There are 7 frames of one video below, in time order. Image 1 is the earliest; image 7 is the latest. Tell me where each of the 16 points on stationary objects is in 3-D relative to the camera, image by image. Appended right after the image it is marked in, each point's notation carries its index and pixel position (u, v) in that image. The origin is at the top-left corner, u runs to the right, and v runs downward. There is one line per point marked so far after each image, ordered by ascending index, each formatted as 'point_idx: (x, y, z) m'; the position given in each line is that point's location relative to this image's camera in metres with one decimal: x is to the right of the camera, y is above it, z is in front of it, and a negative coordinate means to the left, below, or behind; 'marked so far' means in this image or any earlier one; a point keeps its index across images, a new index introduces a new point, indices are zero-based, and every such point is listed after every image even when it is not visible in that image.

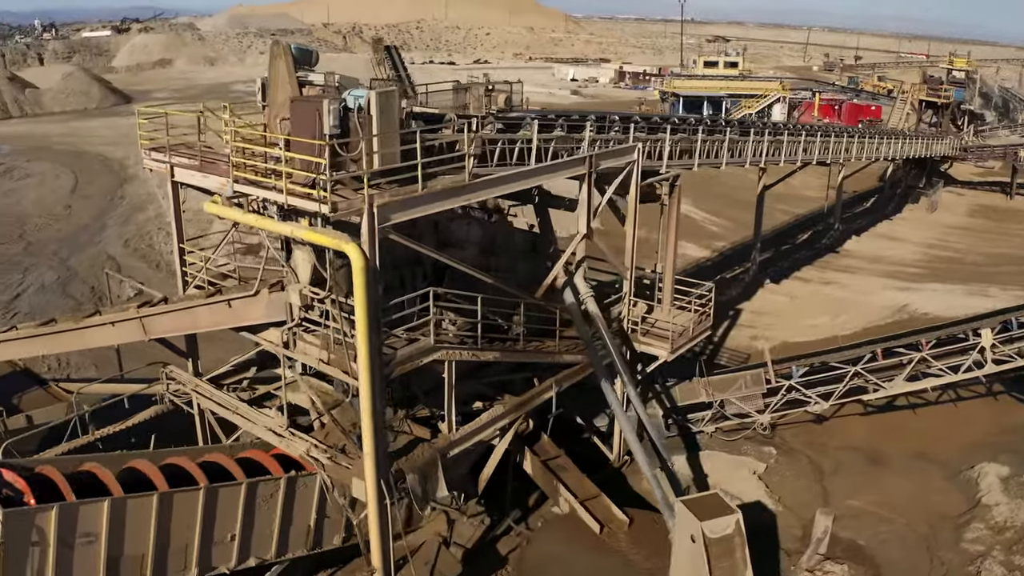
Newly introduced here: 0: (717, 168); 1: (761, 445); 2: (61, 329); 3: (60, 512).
0: (+5.0, +2.9, +18.8) m
1: (+5.8, -3.6, +17.7) m
2: (-7.6, -0.7, +12.8) m
3: (-5.4, -2.6, +9.0) m
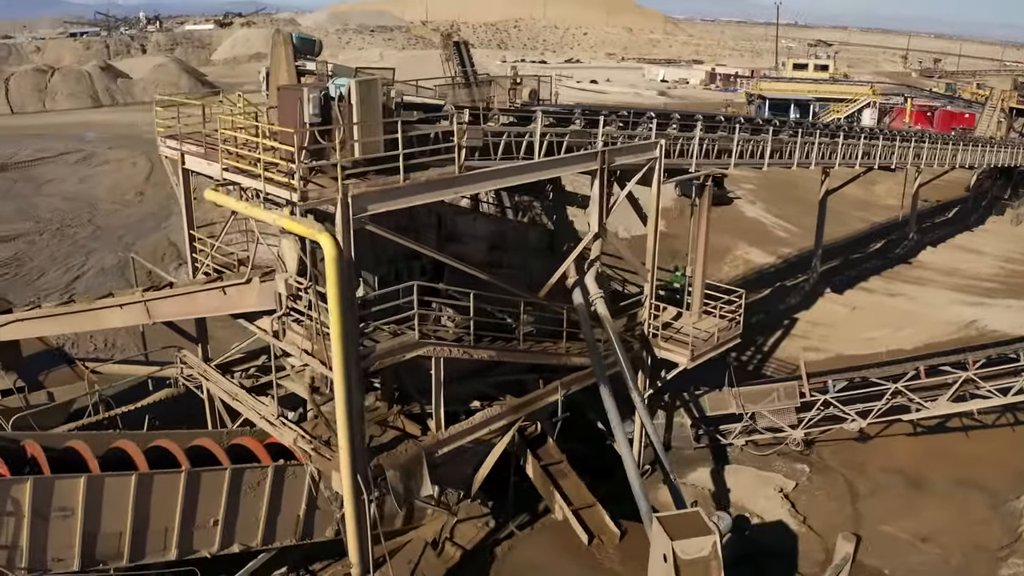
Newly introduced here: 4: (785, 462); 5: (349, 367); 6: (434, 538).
0: (+5.8, +2.8, +17.9) m
1: (+6.2, -3.8, +16.8) m
2: (-7.5, -0.4, +13.2) m
3: (-5.8, -2.3, +9.2) m
4: (+6.0, -3.8, +16.7) m
5: (-2.1, -1.0, +9.6) m
6: (-1.4, -4.2, +12.7) m
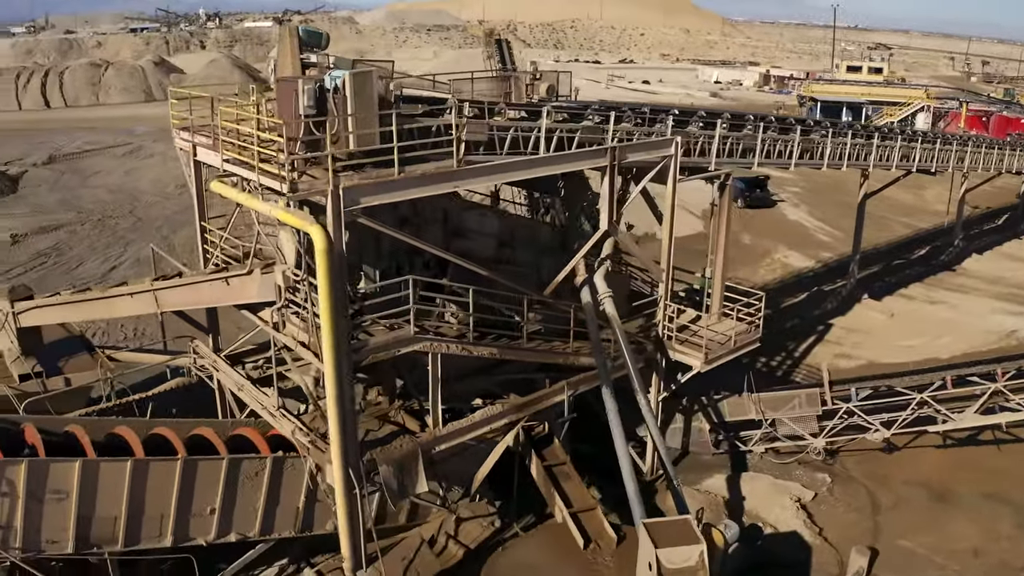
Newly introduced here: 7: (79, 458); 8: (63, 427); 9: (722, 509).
0: (+6.2, +2.7, +17.3) m
1: (+6.4, -3.9, +16.2) m
2: (-7.4, -0.2, +13.4) m
3: (-5.9, -2.2, +9.3) m
4: (+6.2, -3.9, +16.2) m
5: (-2.2, -0.9, +9.6) m
6: (-1.4, -4.1, +12.6) m
7: (-5.5, -2.1, +9.7) m
8: (-6.2, -1.9, +10.4) m
9: (+3.8, -4.1, +14.3) m
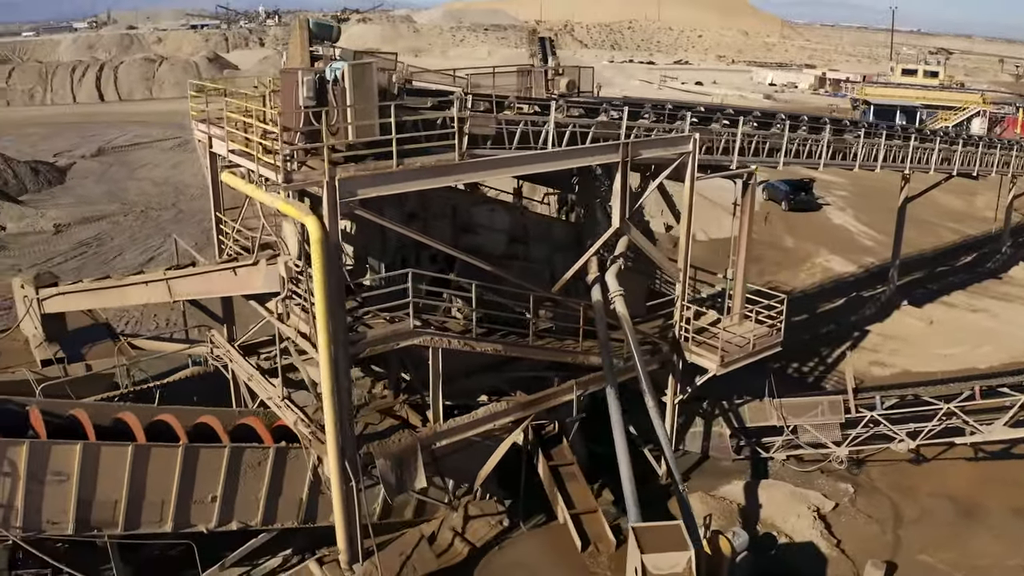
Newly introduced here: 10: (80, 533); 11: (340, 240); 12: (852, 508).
0: (+6.7, +2.6, +16.8) m
1: (+6.7, -4.0, +15.7) m
2: (-7.2, 0.0, +13.7) m
3: (-6.0, -2.0, +9.5) m
4: (+6.5, -3.9, +15.7) m
5: (-2.2, -0.8, +9.5) m
6: (-1.4, -4.0, +12.5) m
7: (-5.6, -2.0, +9.9) m
8: (-6.2, -1.7, +10.6) m
9: (+4.0, -4.1, +13.9) m
10: (-5.7, -3.2, +10.0) m
11: (-2.0, +0.6, +9.0) m
12: (+6.5, -4.2, +14.7) m
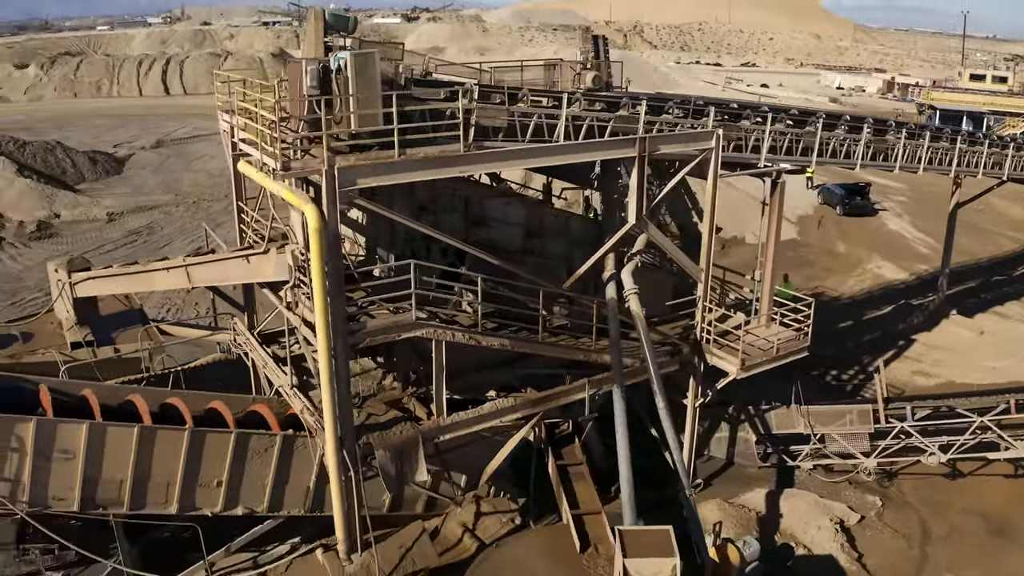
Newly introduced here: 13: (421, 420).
0: (+7.2, +2.5, +16.2) m
1: (+7.0, -4.0, +15.1) m
2: (-6.9, +0.3, +14.0) m
3: (-6.0, -1.8, +9.8) m
4: (+6.8, -4.0, +15.1) m
5: (-2.2, -0.6, +9.5) m
6: (-1.3, -3.9, +12.4) m
7: (-5.6, -1.7, +10.1) m
8: (-6.2, -1.5, +10.8) m
9: (+4.2, -4.2, +13.5) m
10: (-5.7, -3.0, +10.2) m
11: (-2.0, +0.7, +9.0) m
12: (+6.7, -4.3, +14.1) m
13: (-1.3, -1.9, +11.1) m
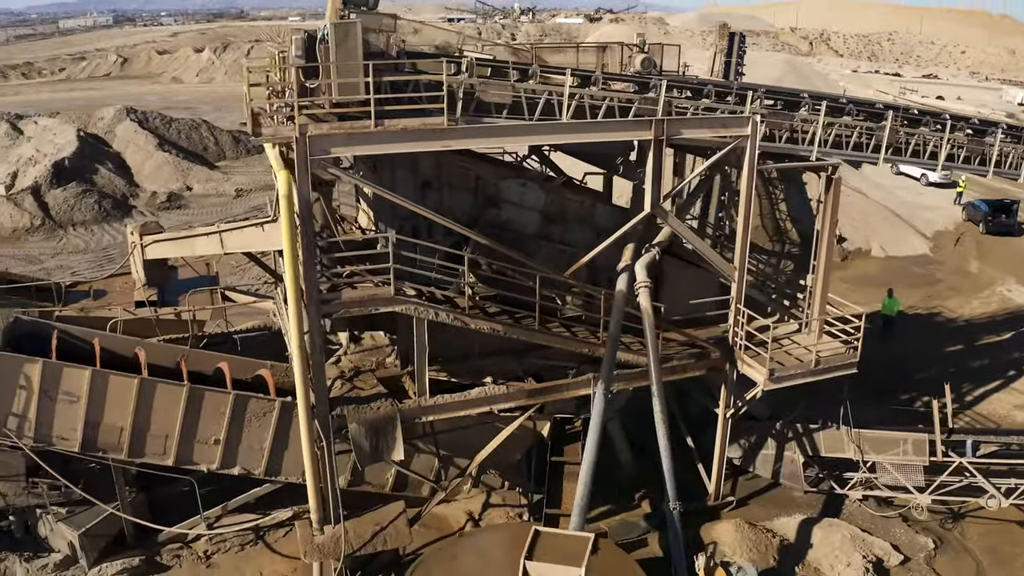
0: (+8.1, +2.2, +14.5) m
1: (+7.2, -4.3, +13.5) m
2: (-6.4, +1.0, +14.7) m
3: (-6.4, -1.1, +10.4) m
4: (+7.0, -4.3, +13.6) m
5: (-2.5, -0.3, +9.5) m
6: (-1.4, -3.6, +12.3) m
7: (-5.9, -1.1, +10.7) m
8: (-6.3, -0.8, +11.5) m
9: (+4.1, -4.2, +12.4) m
10: (-6.0, -2.3, +10.9) m
11: (-2.4, +1.1, +9.0) m
12: (+6.7, -4.6, +12.6) m
13: (-1.5, -1.6, +10.9) m
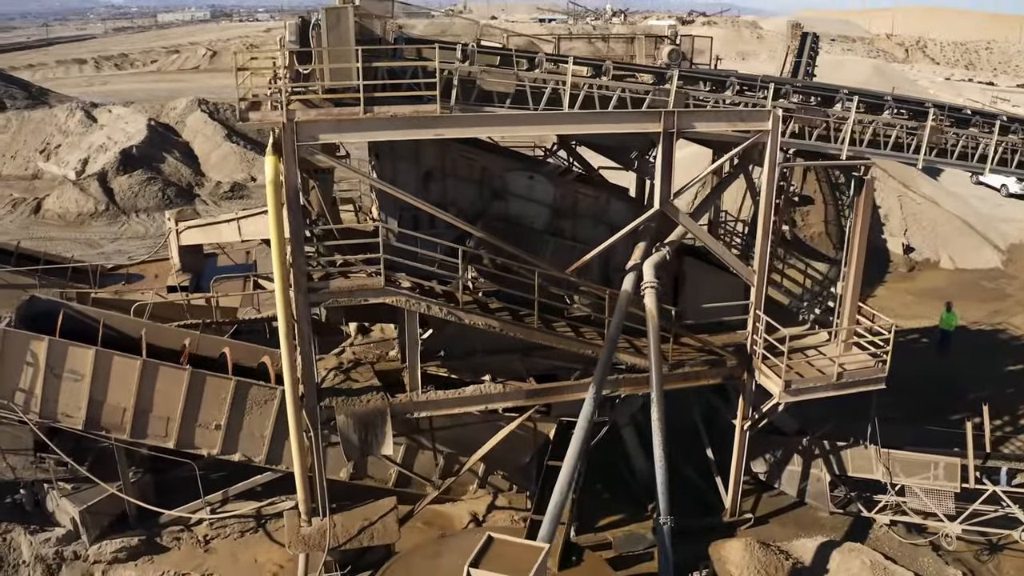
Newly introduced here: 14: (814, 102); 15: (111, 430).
0: (+8.4, +2.0, +13.5) m
1: (+7.2, -4.5, +12.6) m
2: (-6.0, +1.3, +15.0) m
3: (-6.4, -0.8, +10.7) m
4: (+7.0, -4.5, +12.7) m
5: (-2.7, -0.1, +9.5) m
6: (-1.4, -3.5, +12.1) m
7: (-5.9, -0.9, +10.9) m
8: (-6.3, -0.5, +11.8) m
9: (+4.1, -4.4, +11.8) m
10: (-6.1, -2.1, +11.1) m
11: (-2.5, +1.2, +8.9) m
12: (+6.7, -4.8, +11.7) m
13: (-1.6, -1.5, +10.8) m
14: (+5.4, +3.3, +13.7) m
15: (-5.9, -2.1, +11.2) m
